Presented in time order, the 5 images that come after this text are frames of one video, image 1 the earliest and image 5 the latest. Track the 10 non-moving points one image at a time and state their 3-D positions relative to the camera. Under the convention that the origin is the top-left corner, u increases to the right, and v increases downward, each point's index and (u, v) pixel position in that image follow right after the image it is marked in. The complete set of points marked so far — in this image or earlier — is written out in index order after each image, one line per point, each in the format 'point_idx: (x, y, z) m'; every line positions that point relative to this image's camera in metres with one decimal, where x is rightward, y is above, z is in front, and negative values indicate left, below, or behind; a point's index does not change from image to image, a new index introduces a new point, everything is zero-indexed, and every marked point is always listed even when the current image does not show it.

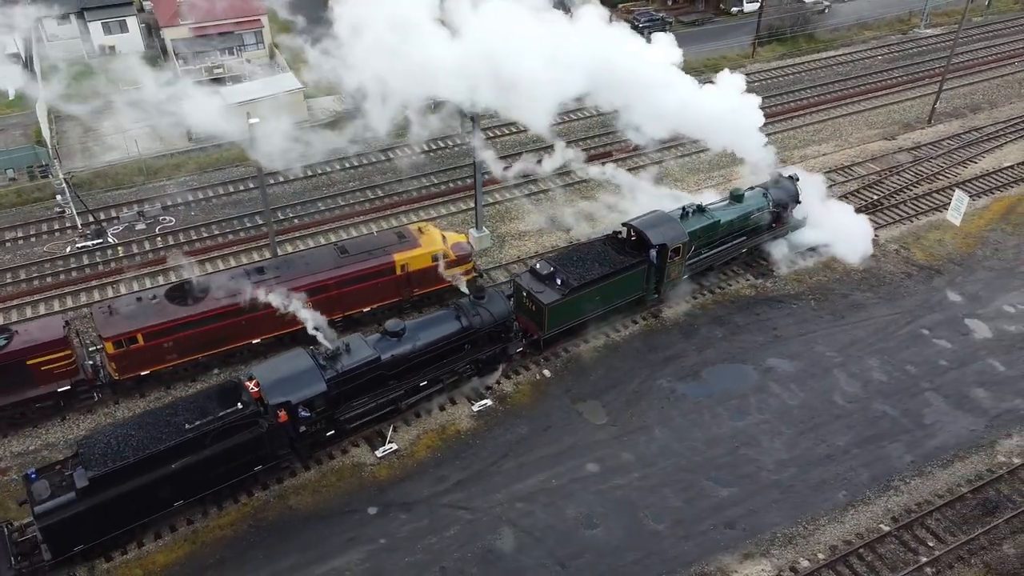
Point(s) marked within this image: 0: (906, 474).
0: (+6.9, -3.3, +14.4) m
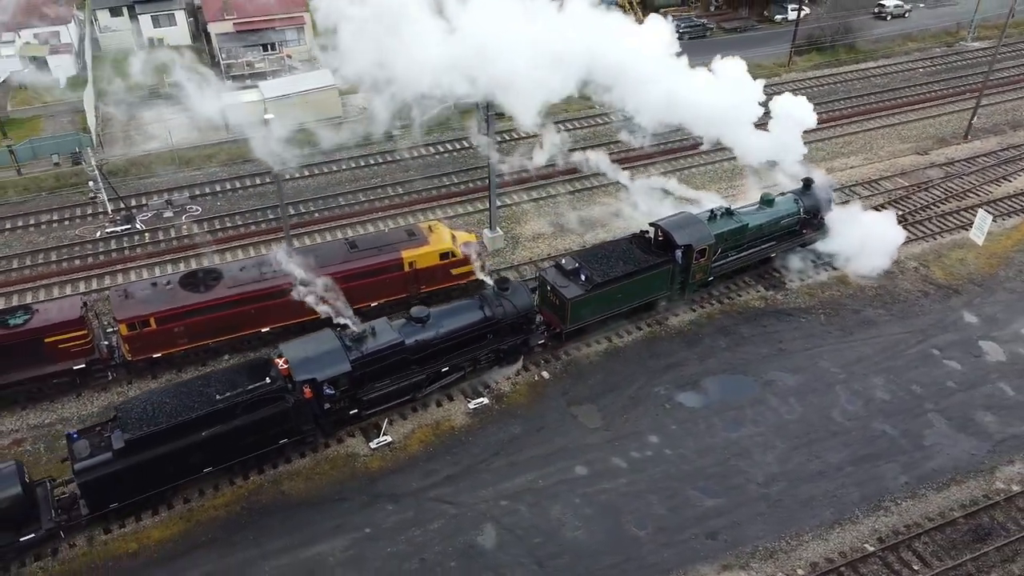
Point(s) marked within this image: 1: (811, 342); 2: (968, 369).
0: (+6.7, -3.6, +14.2) m
1: (+6.5, -1.2, +17.8) m
2: (+9.5, -1.7, +17.0) m
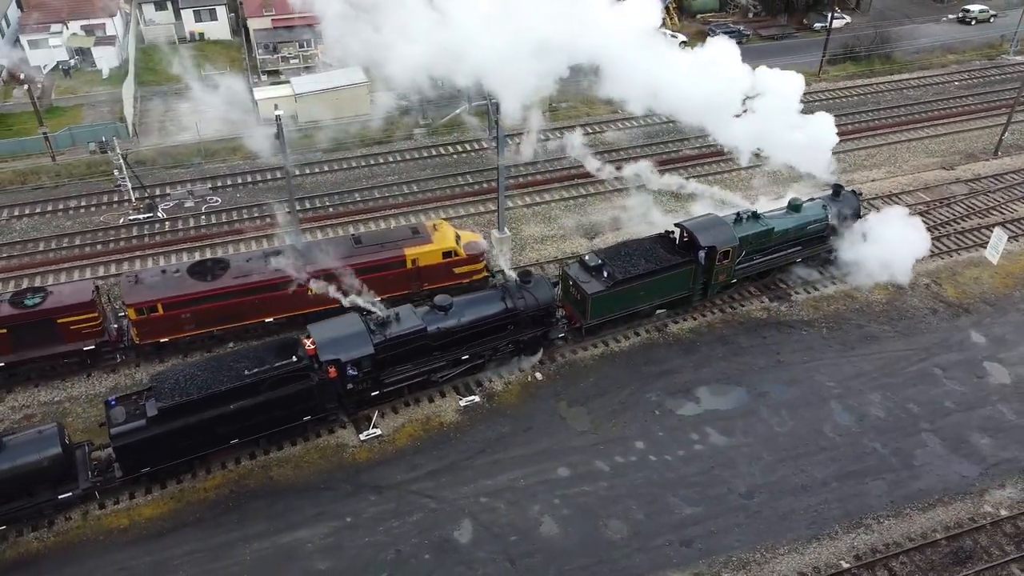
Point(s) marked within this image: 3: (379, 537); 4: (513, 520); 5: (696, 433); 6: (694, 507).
0: (+6.3, -3.9, +14.0) m
1: (+6.4, -1.4, +17.6) m
2: (+9.3, -2.1, +16.7) m
3: (-2.2, -4.1, +13.6) m
4: (0.0, -4.0, +13.9) m
5: (+3.5, -2.8, +15.7) m
6: (+3.2, -3.8, +14.2) m
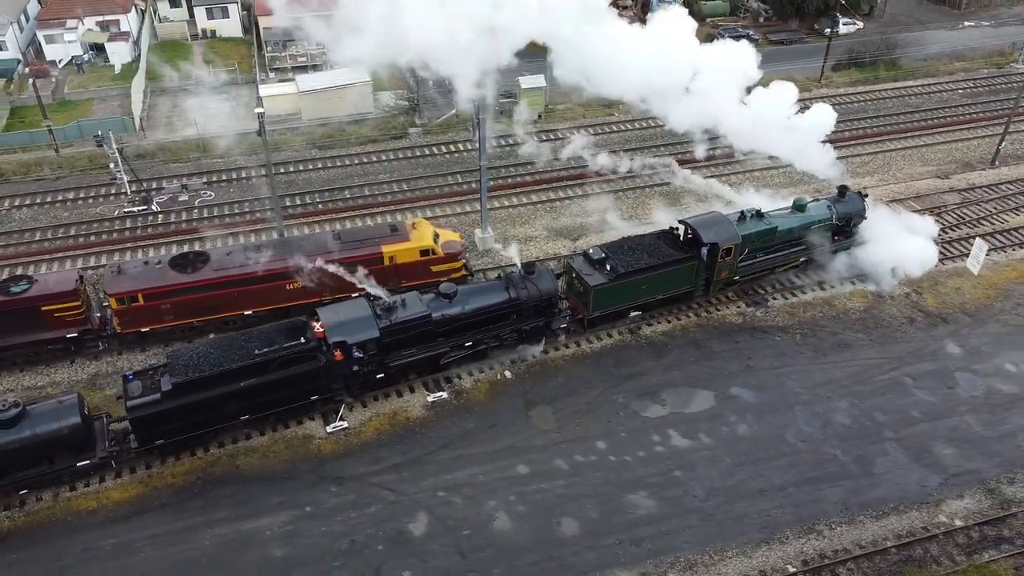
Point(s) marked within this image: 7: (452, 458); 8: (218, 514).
0: (+5.5, -4.0, +14.1) m
1: (+5.8, -1.6, +17.7) m
2: (+8.7, -2.3, +16.6) m
3: (-3.0, -4.1, +13.9) m
4: (-0.8, -3.9, +14.2) m
5: (+2.8, -2.8, +15.8) m
6: (+2.4, -3.8, +14.4) m
7: (-1.1, -3.2, +15.3) m
8: (-5.1, -3.9, +14.2) m
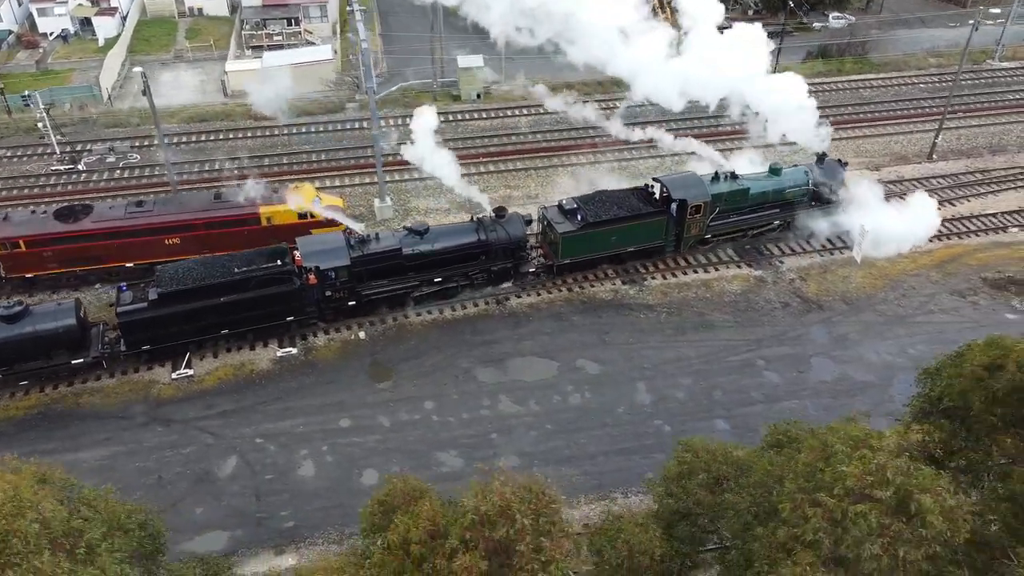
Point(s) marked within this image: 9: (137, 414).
0: (+2.1, -3.5, +14.1) m
1: (+2.7, -1.1, +17.7) m
2: (+5.4, -1.9, +16.4) m
3: (-6.5, -3.1, +14.5) m
4: (-4.2, -3.1, +14.6) m
5: (-0.4, -2.2, +16.0) m
6: (-1.0, -3.1, +14.6) m
7: (-4.5, -2.3, +15.8) m
8: (-8.5, -2.9, +14.9) m
9: (-7.2, -2.4, +15.6) m
